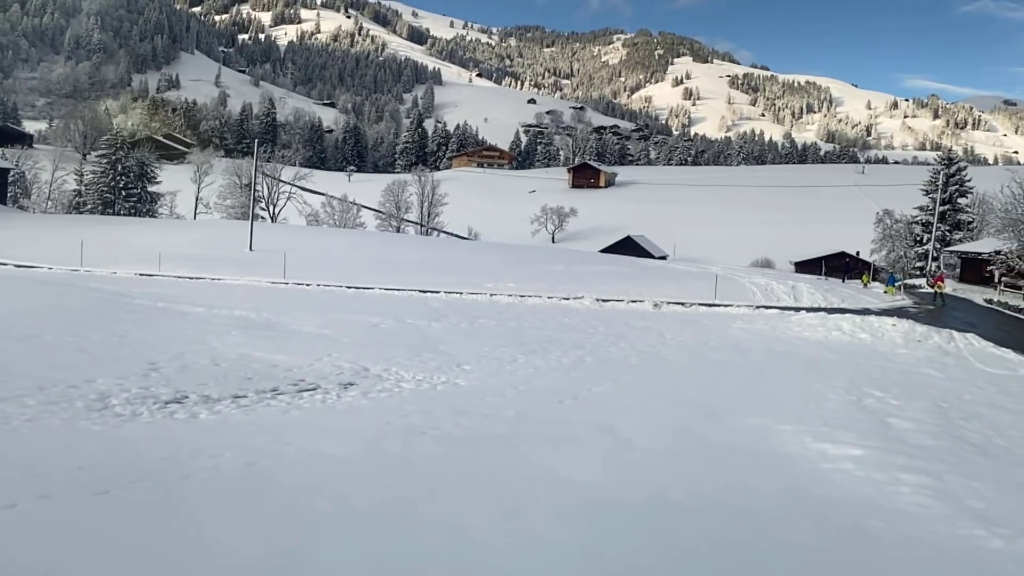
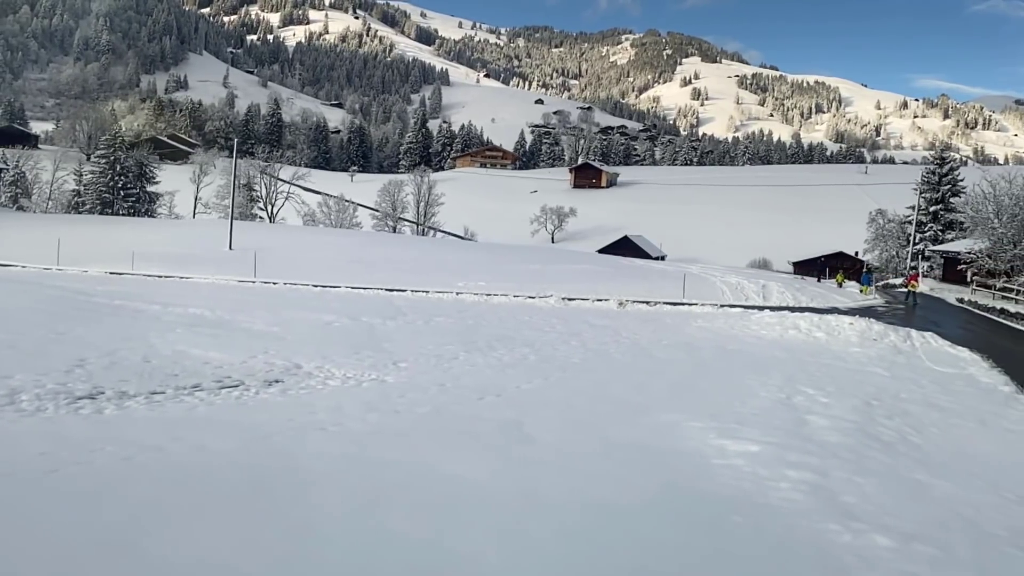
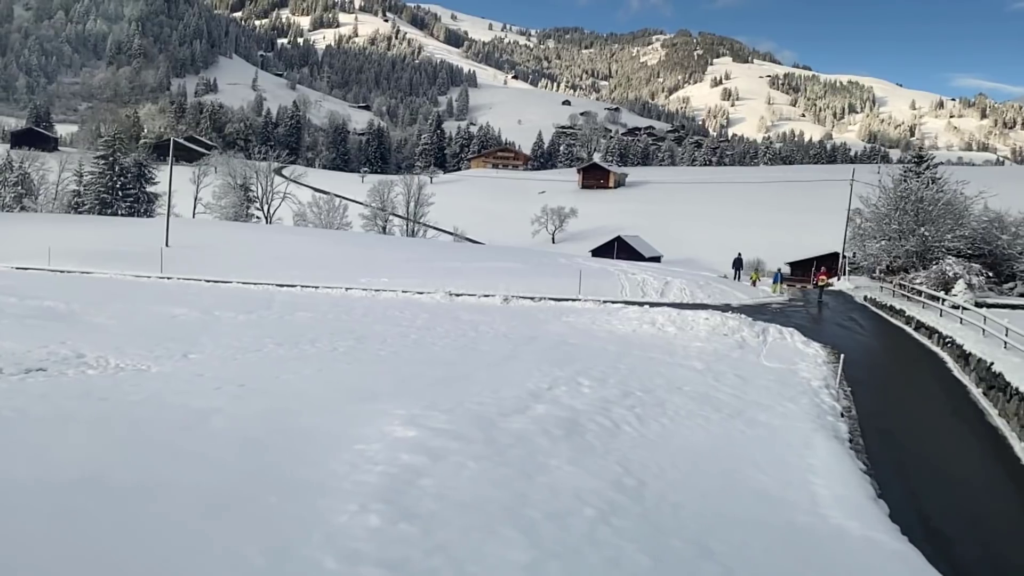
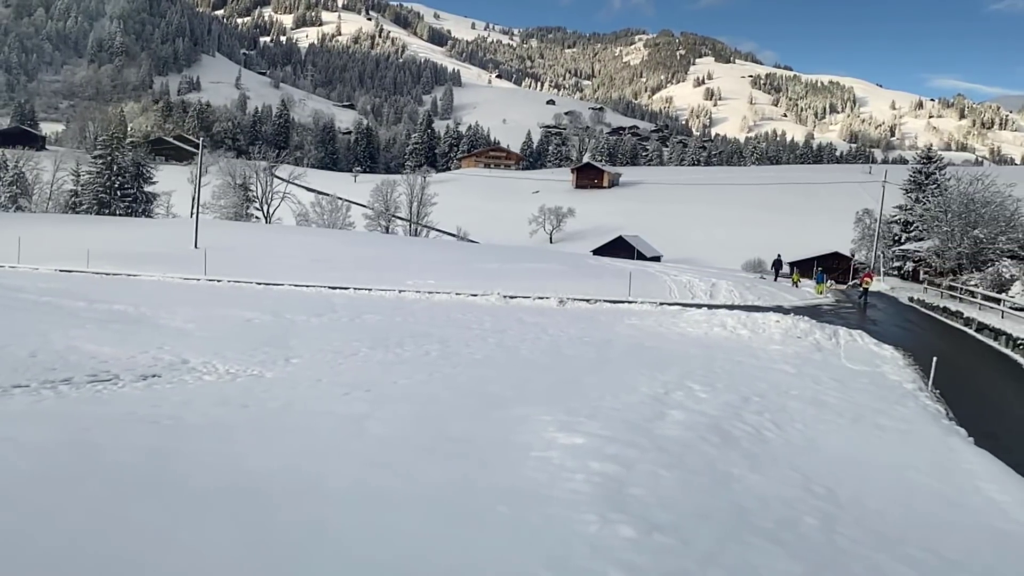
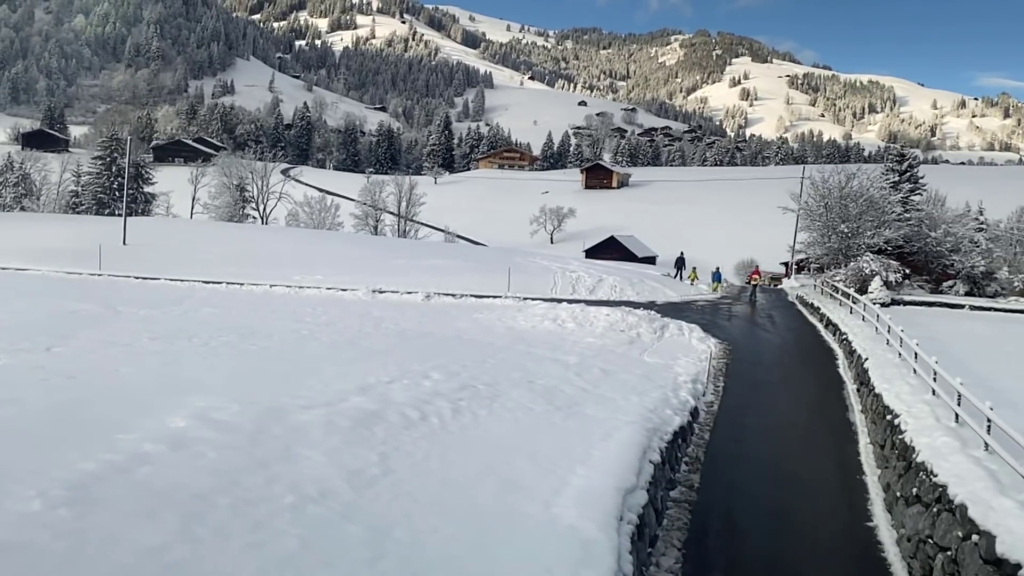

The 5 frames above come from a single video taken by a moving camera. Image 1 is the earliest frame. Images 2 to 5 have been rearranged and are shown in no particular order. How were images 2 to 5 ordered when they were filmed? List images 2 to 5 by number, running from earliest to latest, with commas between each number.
2, 4, 3, 5
